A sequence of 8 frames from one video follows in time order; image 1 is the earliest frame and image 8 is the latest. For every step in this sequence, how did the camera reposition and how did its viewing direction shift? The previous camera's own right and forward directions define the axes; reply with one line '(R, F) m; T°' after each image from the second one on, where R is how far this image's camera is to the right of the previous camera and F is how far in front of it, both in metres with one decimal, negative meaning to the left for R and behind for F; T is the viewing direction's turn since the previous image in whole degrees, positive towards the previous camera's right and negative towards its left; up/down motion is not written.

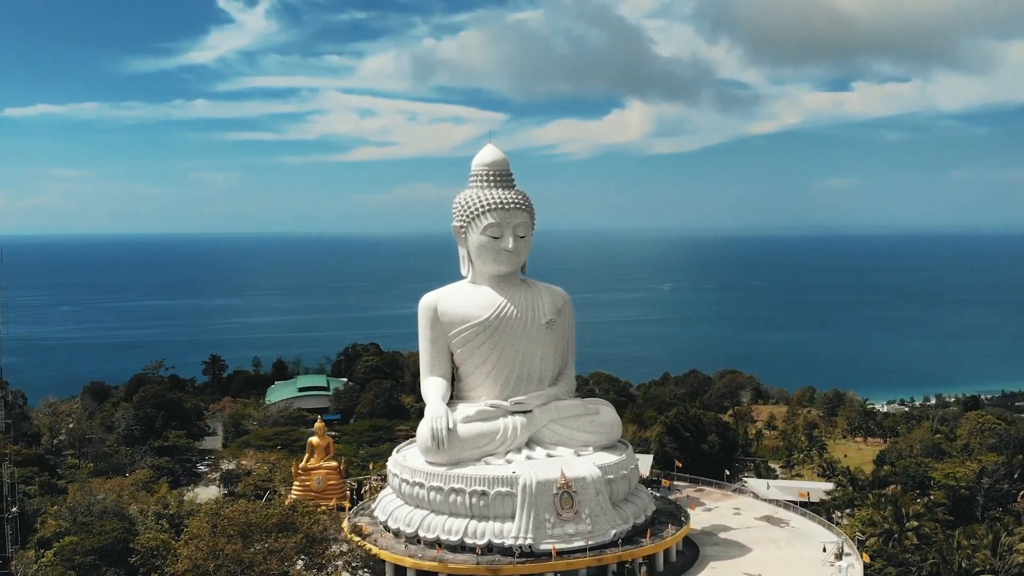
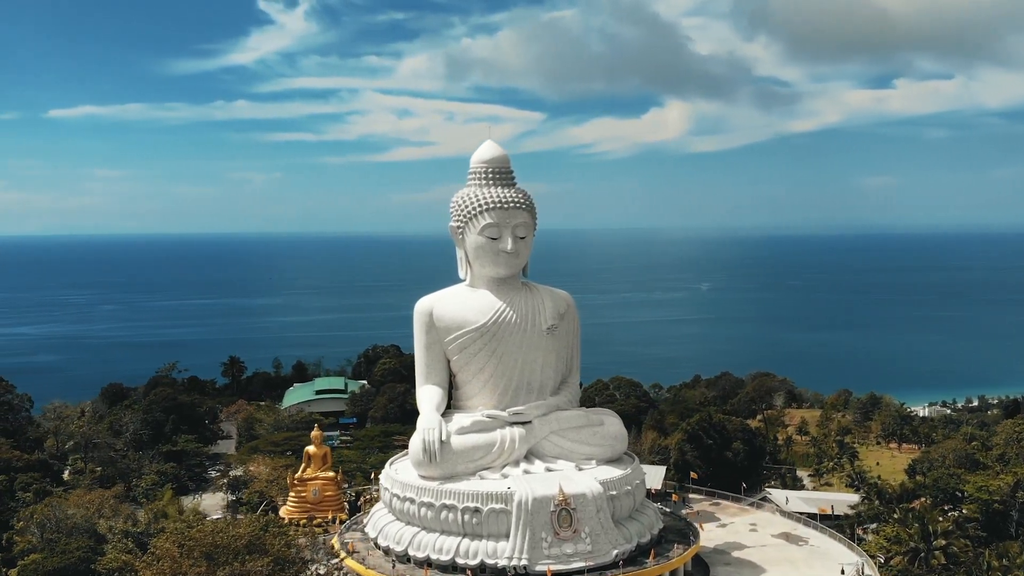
(+0.4, +0.7) m; -2°
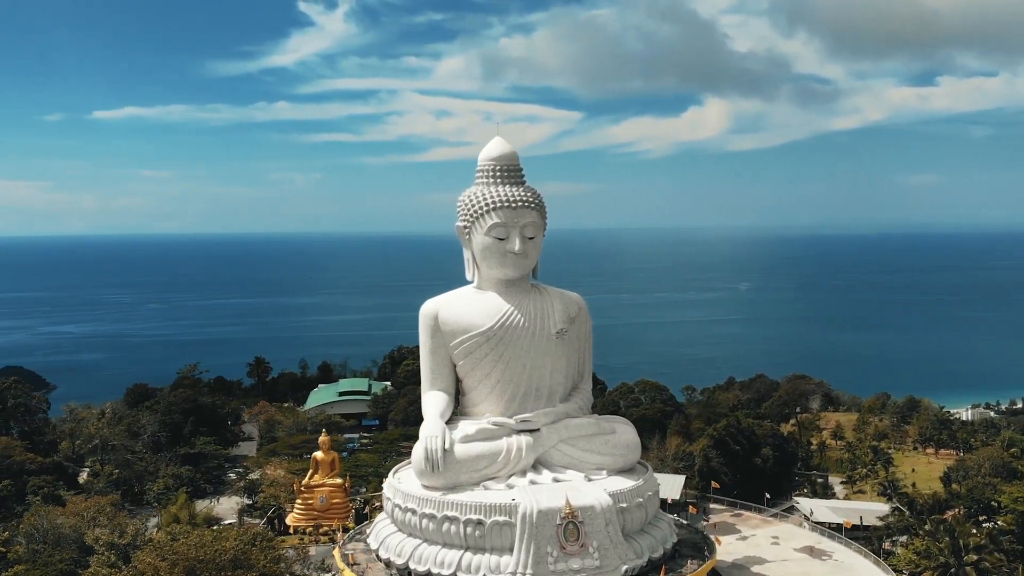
(+0.3, +0.5) m; -2°
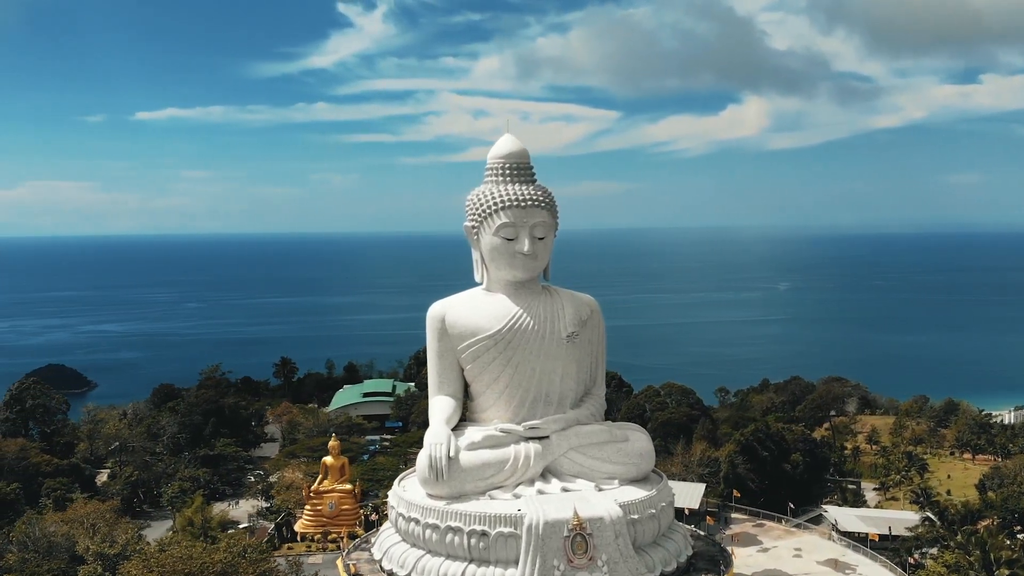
(+0.3, +0.4) m; -2°
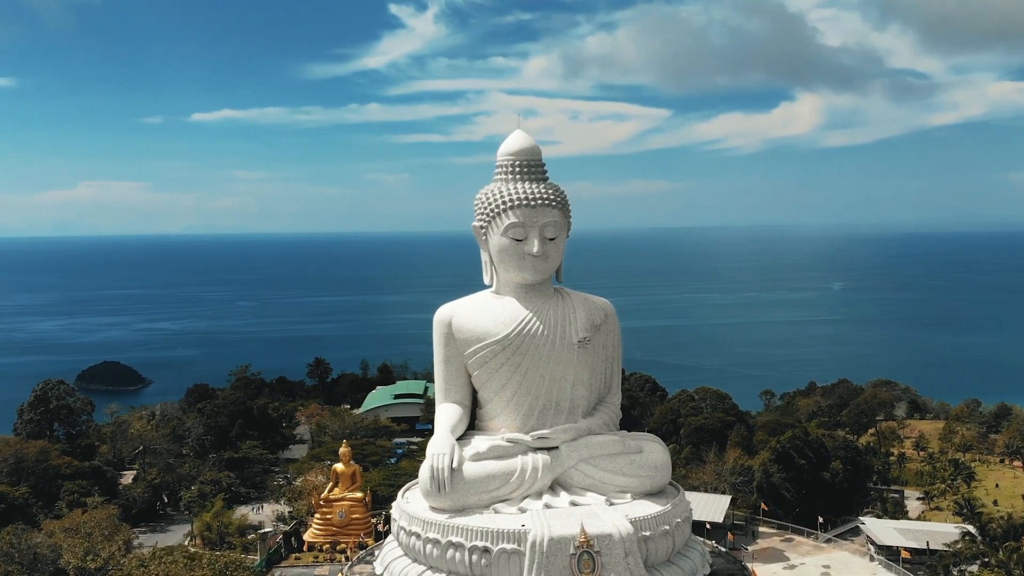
(+0.4, +0.5) m; -3°
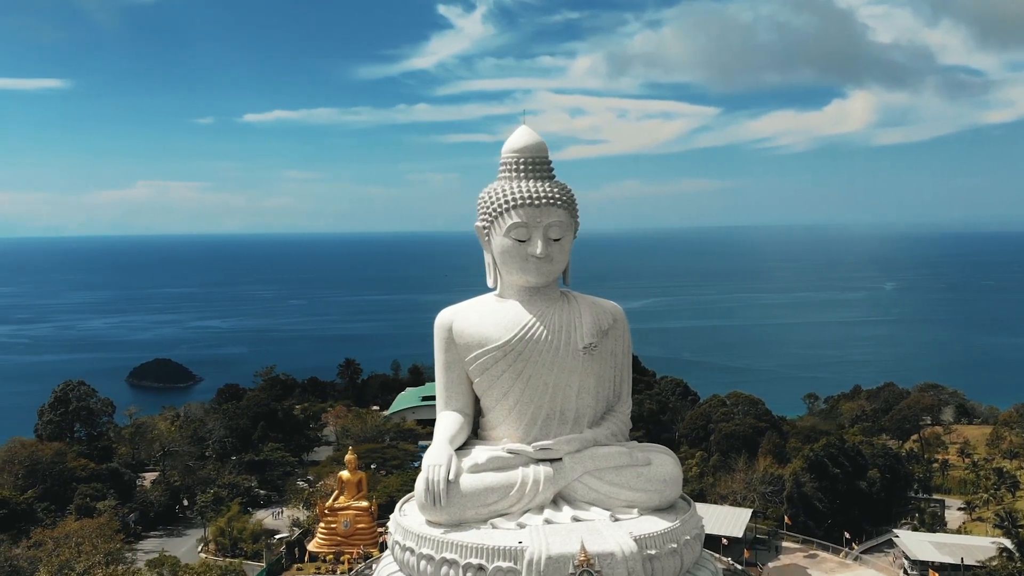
(+0.4, +0.5) m; -2°
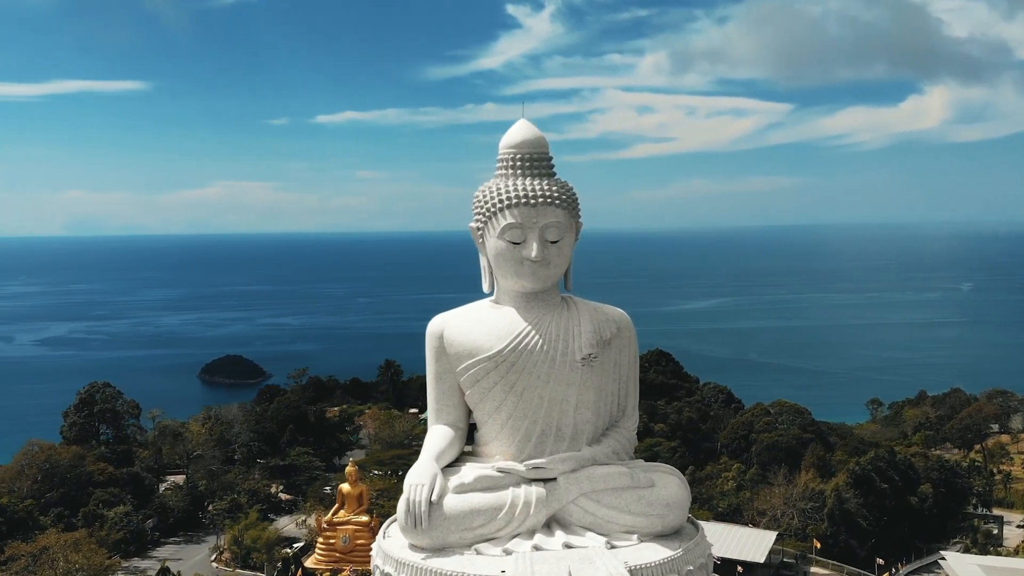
(+0.7, +0.8) m; -3°
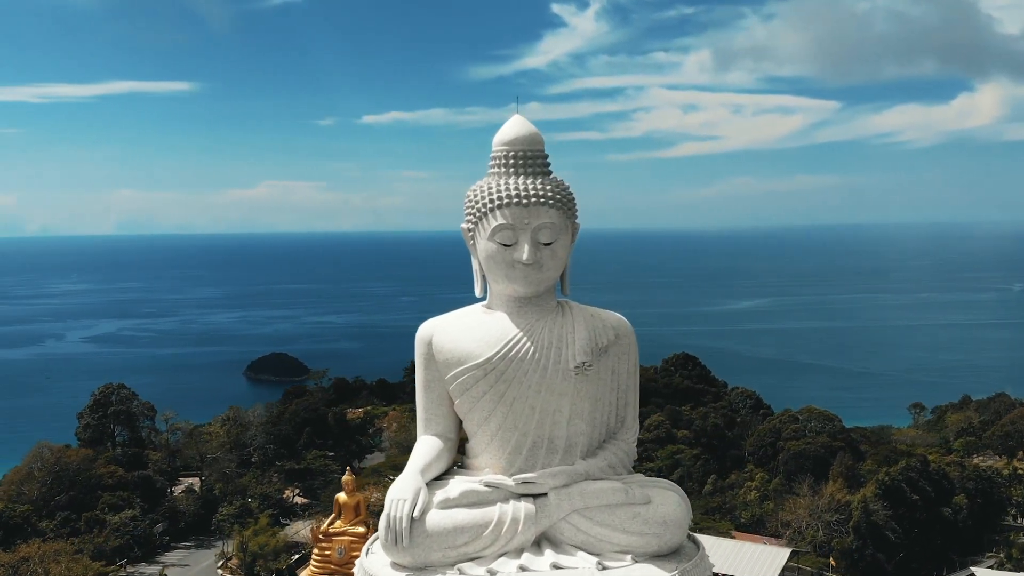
(+0.4, +0.5) m; -2°
